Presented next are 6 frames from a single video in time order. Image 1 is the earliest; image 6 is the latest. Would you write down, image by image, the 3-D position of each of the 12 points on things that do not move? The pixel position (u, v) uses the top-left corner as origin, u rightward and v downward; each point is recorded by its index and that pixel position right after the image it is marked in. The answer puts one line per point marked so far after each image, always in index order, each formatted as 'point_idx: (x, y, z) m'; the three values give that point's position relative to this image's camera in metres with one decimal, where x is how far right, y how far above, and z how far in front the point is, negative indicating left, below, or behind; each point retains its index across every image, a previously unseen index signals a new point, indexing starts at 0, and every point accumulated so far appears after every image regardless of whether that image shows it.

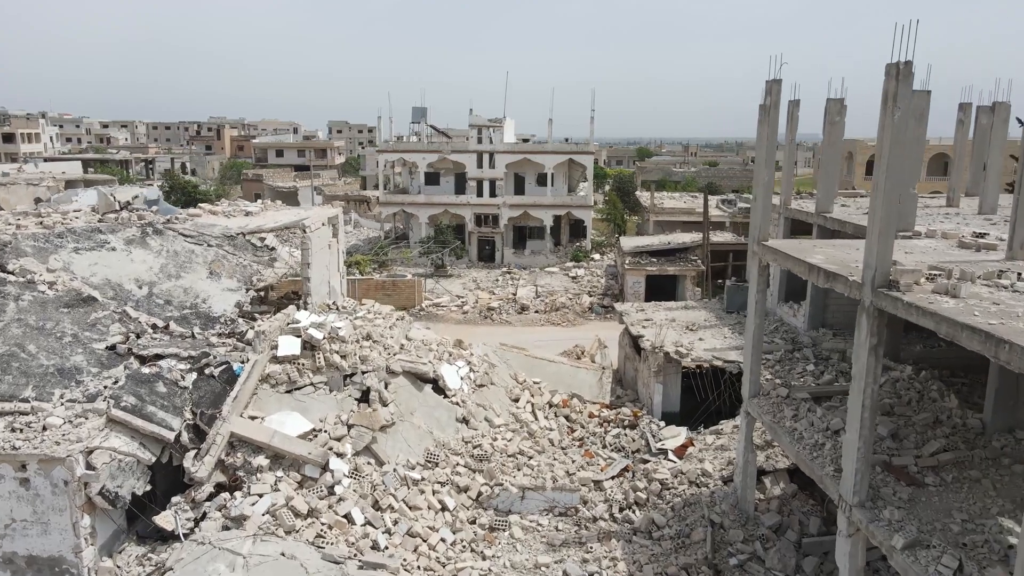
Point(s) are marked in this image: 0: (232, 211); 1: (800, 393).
0: (-4.0, +1.1, +16.1) m
1: (+2.8, -1.0, +11.1) m
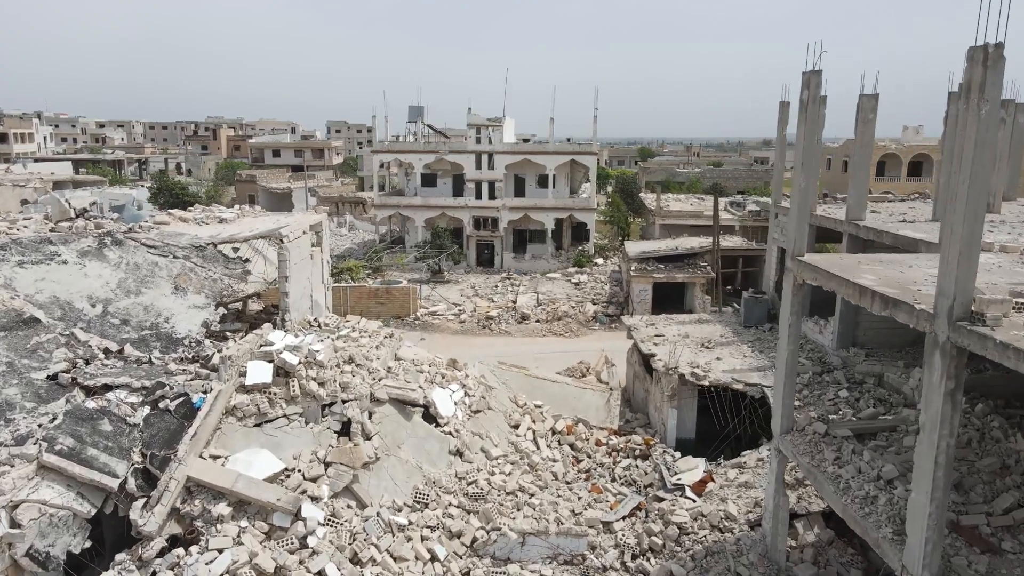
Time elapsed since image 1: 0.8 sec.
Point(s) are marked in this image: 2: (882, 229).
0: (-4.0, +0.9, +14.7) m
1: (+2.8, -1.2, +9.7) m
2: (+4.1, +0.7, +12.6) m
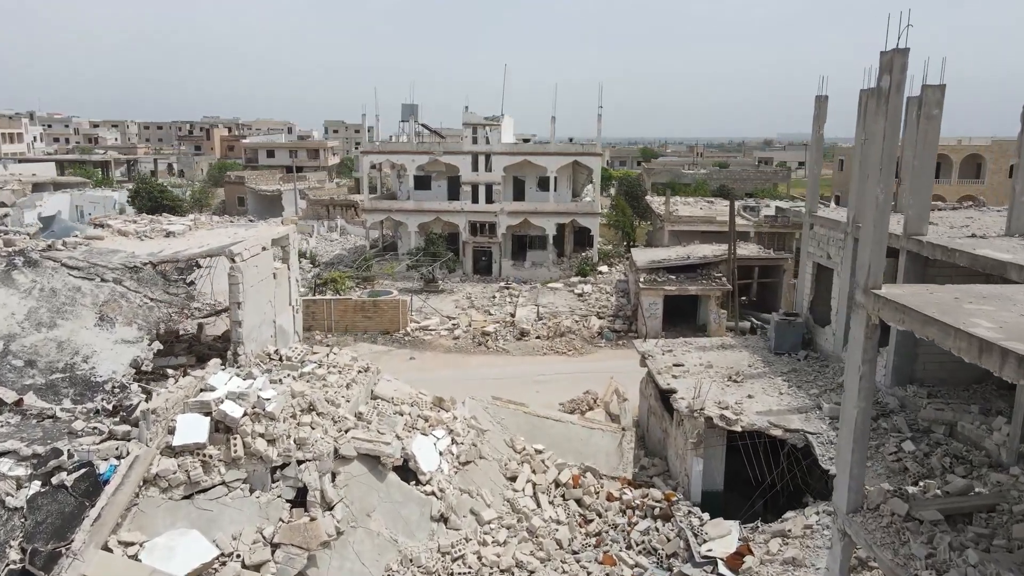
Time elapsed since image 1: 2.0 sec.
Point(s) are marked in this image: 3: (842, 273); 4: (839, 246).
0: (-4.0, +0.6, +12.6) m
1: (+2.8, -1.5, +7.6) m
2: (+4.1, +0.4, +10.5) m
3: (+3.9, +0.2, +13.5) m
4: (+3.9, +0.5, +13.6) m
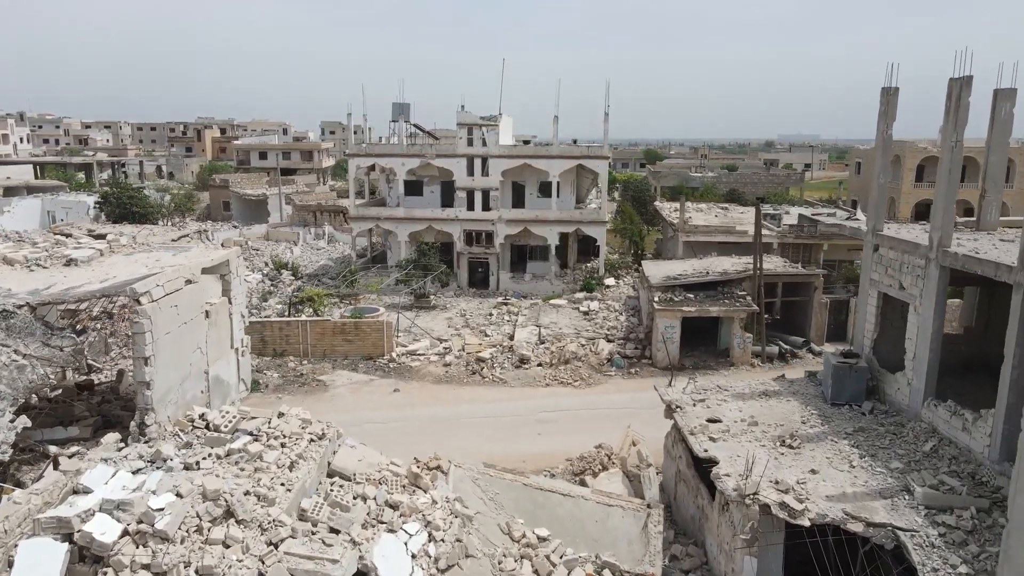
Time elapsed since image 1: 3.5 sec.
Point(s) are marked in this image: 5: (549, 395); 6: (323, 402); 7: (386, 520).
0: (-4.0, +0.3, +9.9) m
1: (+2.7, -1.8, +4.9) m
2: (+4.0, 0.0, +7.8) m
3: (+3.9, -0.2, +10.8) m
4: (+3.9, +0.1, +10.9) m
5: (+0.6, -1.8, +19.5) m
6: (-3.1, -1.9, +18.8) m
7: (-0.9, -1.7, +8.6) m
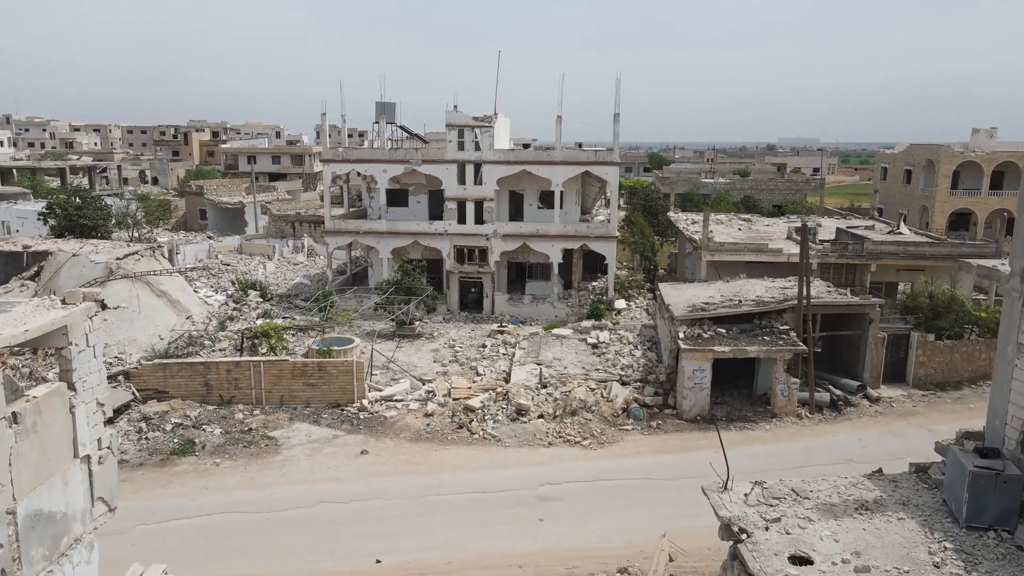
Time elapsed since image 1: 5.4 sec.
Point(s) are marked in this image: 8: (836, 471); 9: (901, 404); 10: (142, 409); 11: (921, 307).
0: (-4.1, -0.2, +6.2) m
1: (+2.6, -2.3, +1.2) m
2: (+3.9, -0.5, +4.1) m
3: (+3.8, -0.7, +7.1) m
4: (+3.8, -0.4, +7.2) m
5: (+0.6, -2.3, +15.8) m
6: (-3.2, -2.4, +15.1) m
7: (-1.0, -2.2, +4.9) m
8: (+4.3, -2.4, +15.1) m
9: (+6.3, -1.9, +18.3) m
10: (-5.5, -1.8, +17.0) m
11: (+7.1, -0.3, +19.7) m
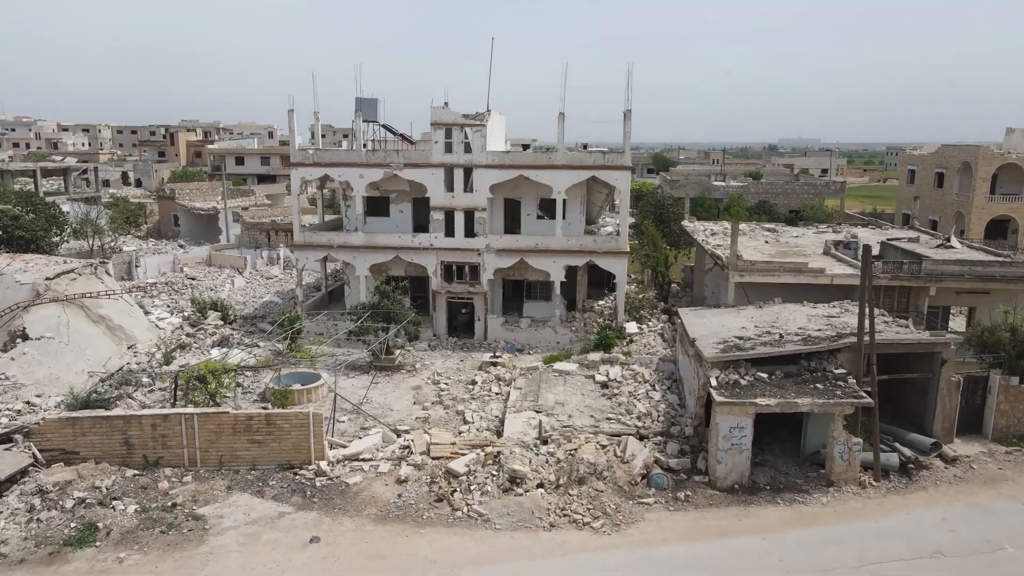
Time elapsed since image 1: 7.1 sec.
0: (-4.2, -0.7, +2.7) m
1: (+2.5, -2.8, -2.3) m
2: (+3.9, -0.9, +0.6) m
3: (+3.7, -1.1, +3.7) m
4: (+3.7, -0.8, +3.8) m
5: (+0.5, -2.8, +12.3) m
6: (-3.3, -2.9, +11.6) m
7: (-1.1, -2.7, +1.4) m
8: (+4.2, -2.9, +11.6) m
9: (+6.2, -2.3, +14.9) m
10: (-5.6, -2.3, +13.6) m
11: (+7.0, -0.8, +16.3) m
